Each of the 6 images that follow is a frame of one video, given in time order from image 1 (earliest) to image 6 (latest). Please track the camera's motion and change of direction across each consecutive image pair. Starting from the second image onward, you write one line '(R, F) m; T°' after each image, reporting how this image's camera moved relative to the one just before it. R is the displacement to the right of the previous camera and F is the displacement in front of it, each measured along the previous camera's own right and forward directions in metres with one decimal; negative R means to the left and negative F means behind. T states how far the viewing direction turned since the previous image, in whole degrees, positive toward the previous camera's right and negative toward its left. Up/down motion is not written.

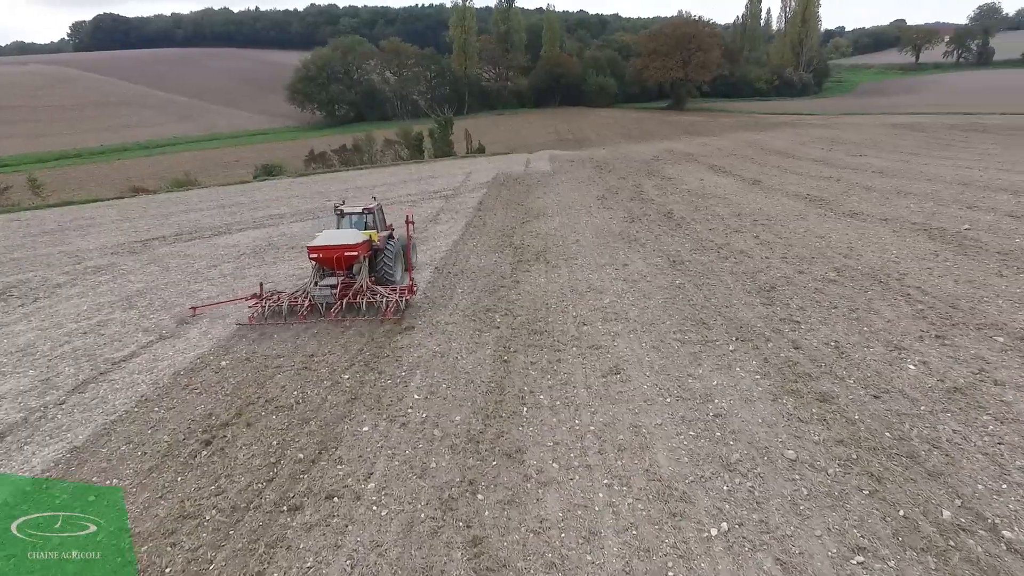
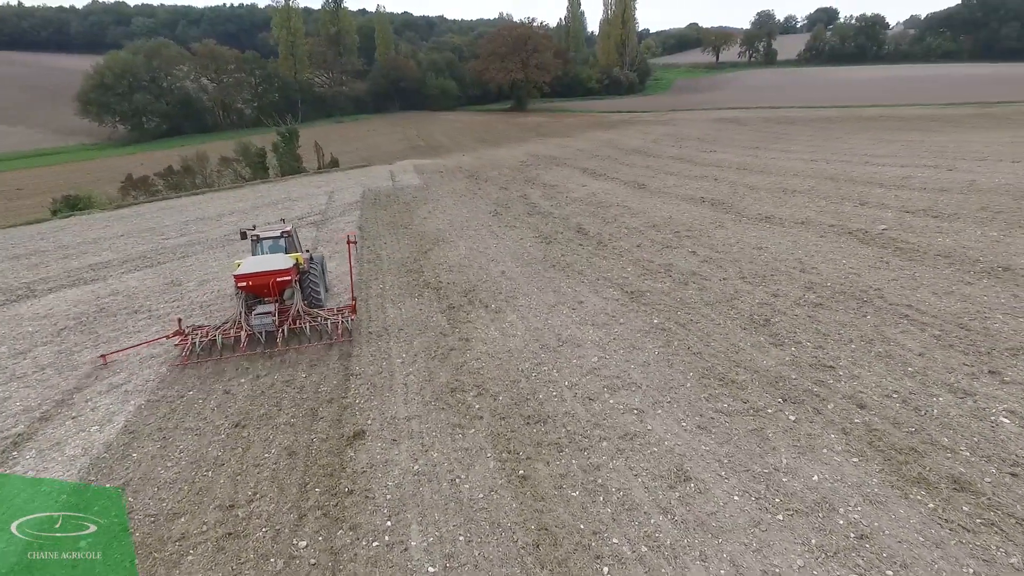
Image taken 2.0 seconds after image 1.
(-1.3, +2.0) m; +14°
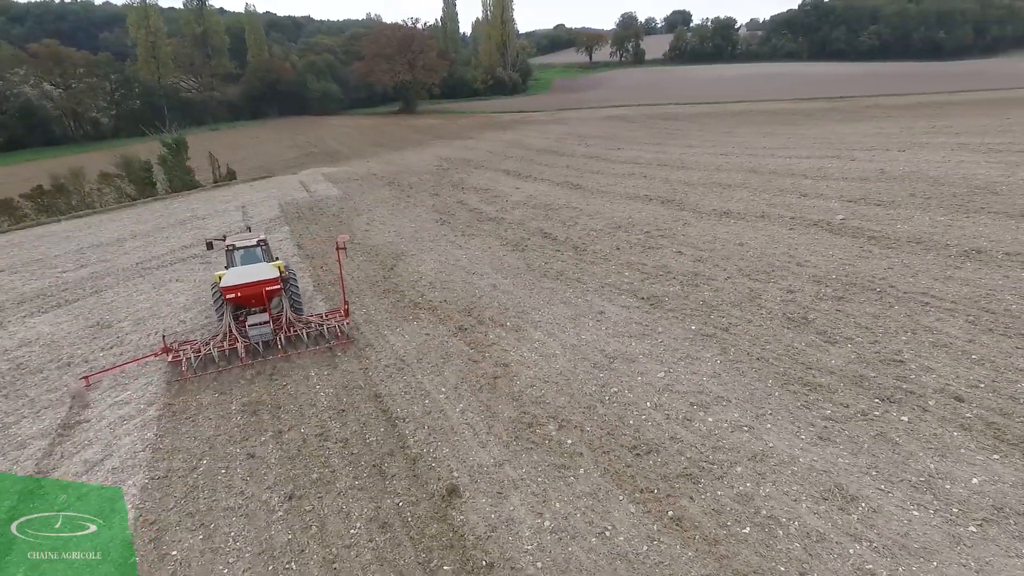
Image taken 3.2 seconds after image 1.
(-1.8, +0.8) m; +11°
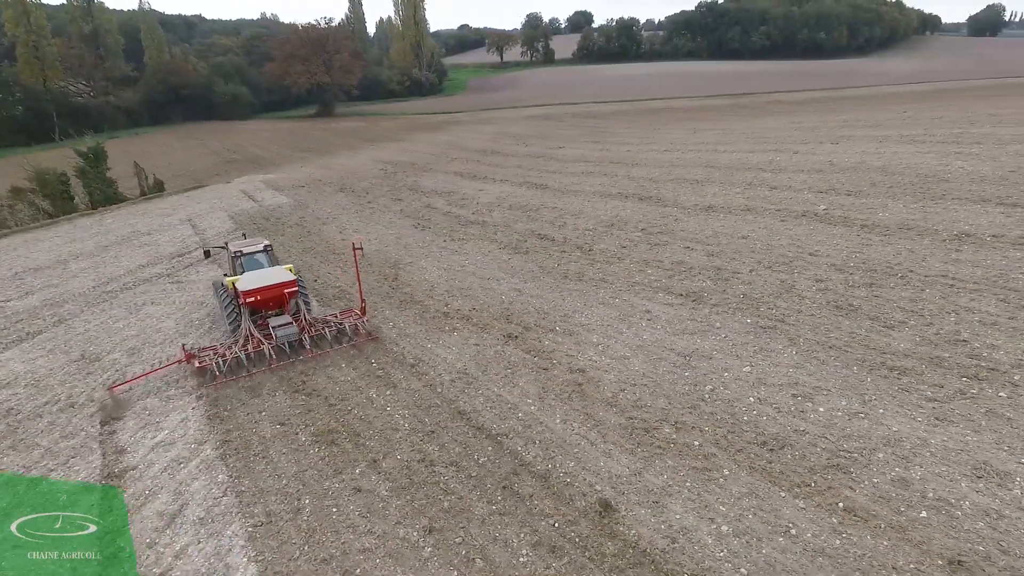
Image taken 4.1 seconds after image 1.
(-1.9, +0.3) m; +8°
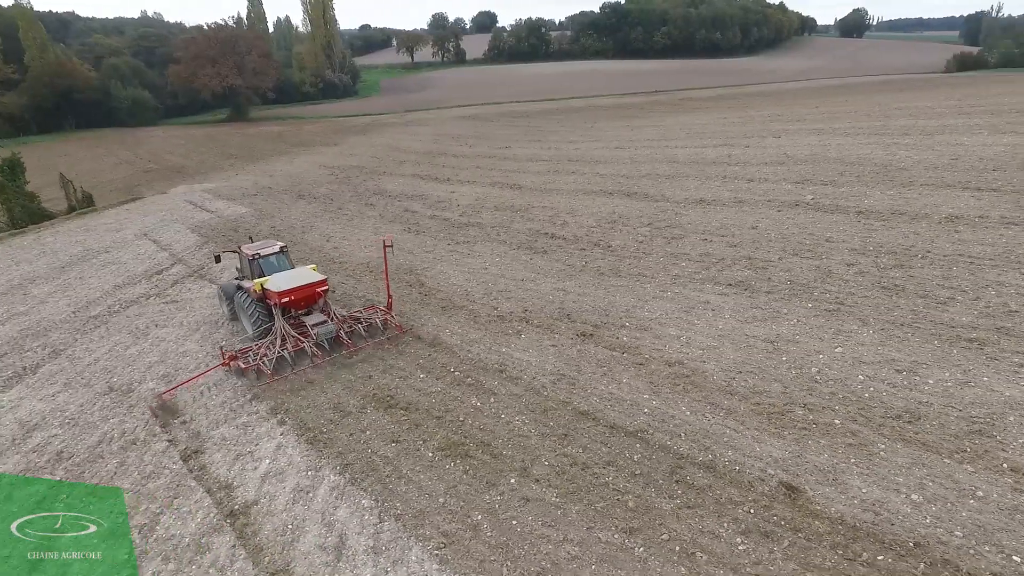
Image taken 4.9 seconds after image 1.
(-2.2, +0.2) m; +8°
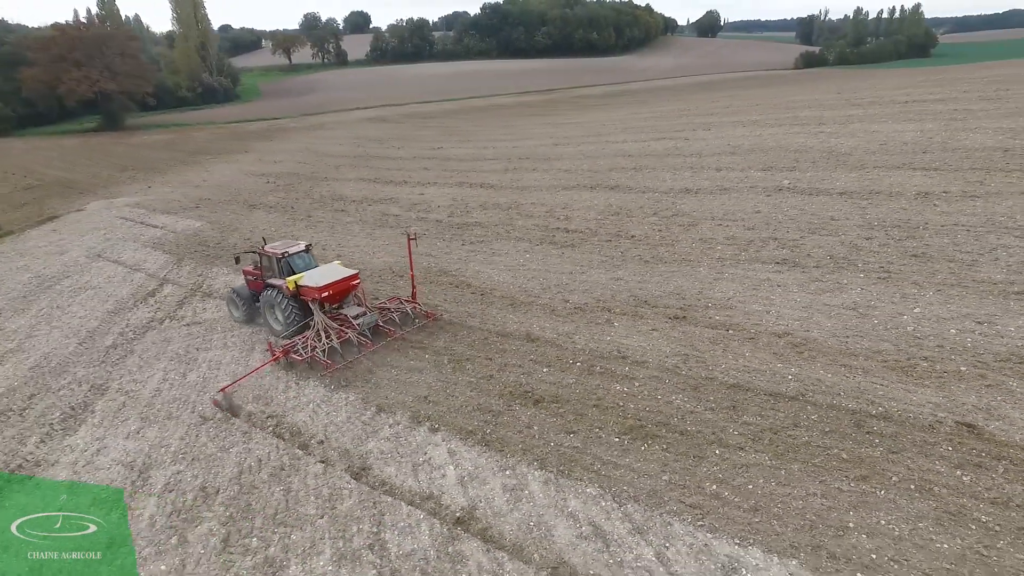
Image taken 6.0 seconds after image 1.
(-3.0, +0.1) m; +11°
